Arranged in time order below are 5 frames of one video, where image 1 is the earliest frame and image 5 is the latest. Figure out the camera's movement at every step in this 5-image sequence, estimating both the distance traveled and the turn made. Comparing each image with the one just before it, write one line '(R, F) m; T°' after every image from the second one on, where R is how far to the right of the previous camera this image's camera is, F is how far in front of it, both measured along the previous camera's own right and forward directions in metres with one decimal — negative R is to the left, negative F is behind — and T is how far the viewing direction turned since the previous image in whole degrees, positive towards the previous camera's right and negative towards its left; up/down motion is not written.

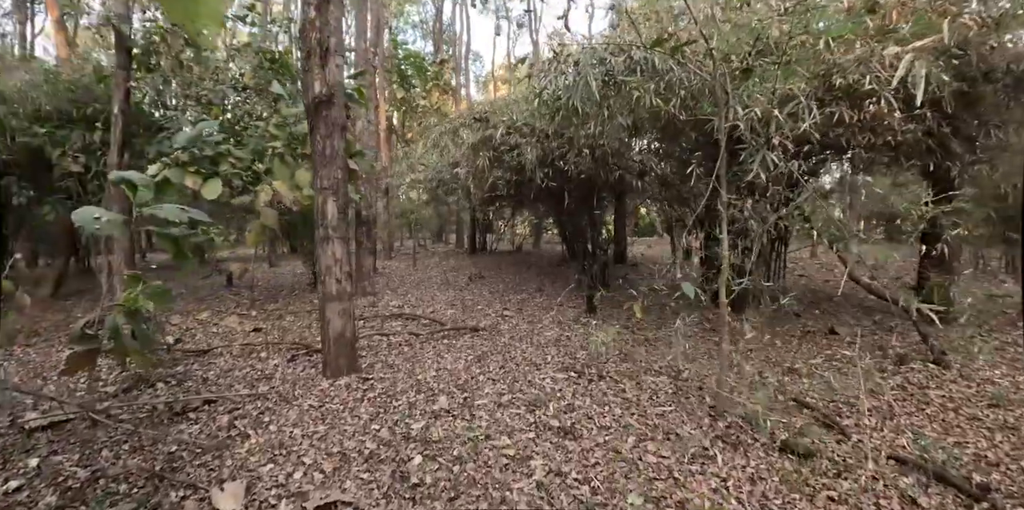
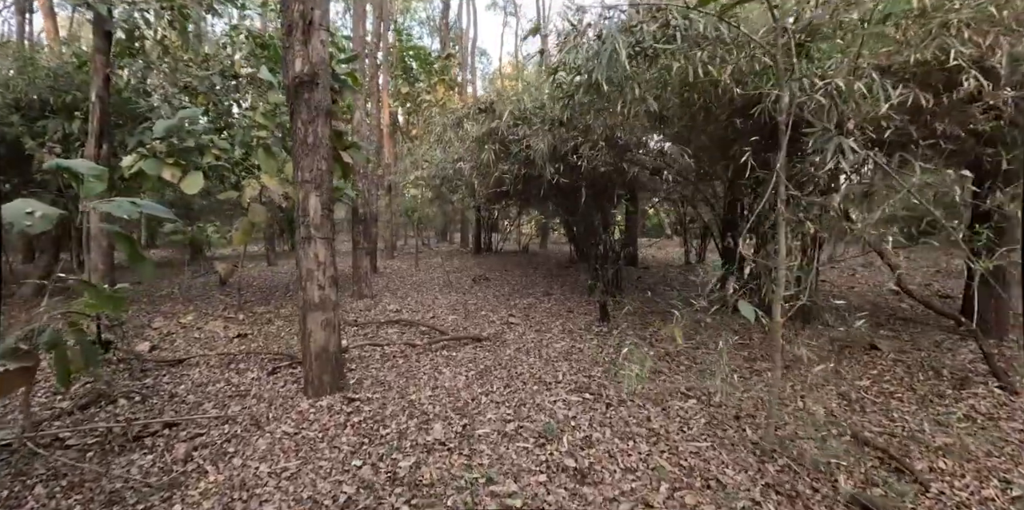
(0.0, +0.5) m; -1°
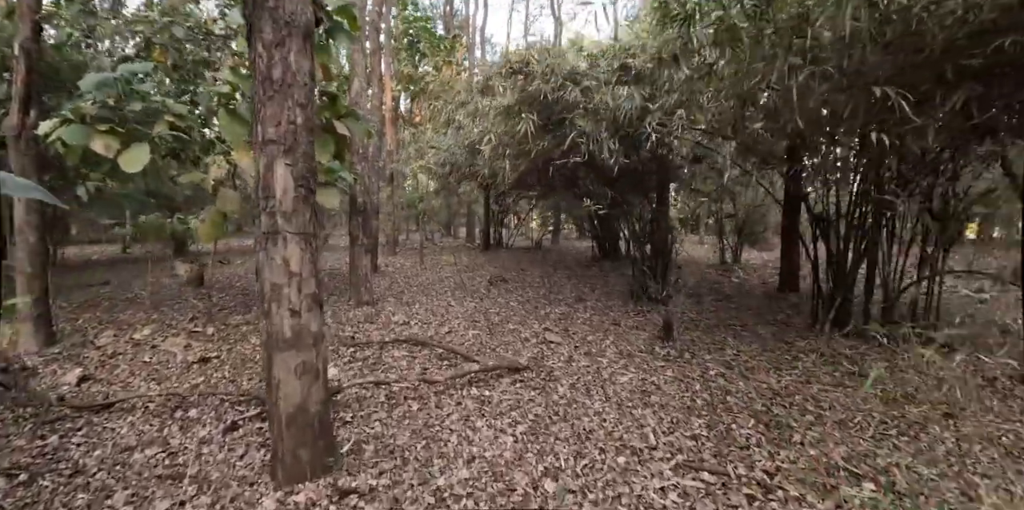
(-0.4, +1.2) m; 0°
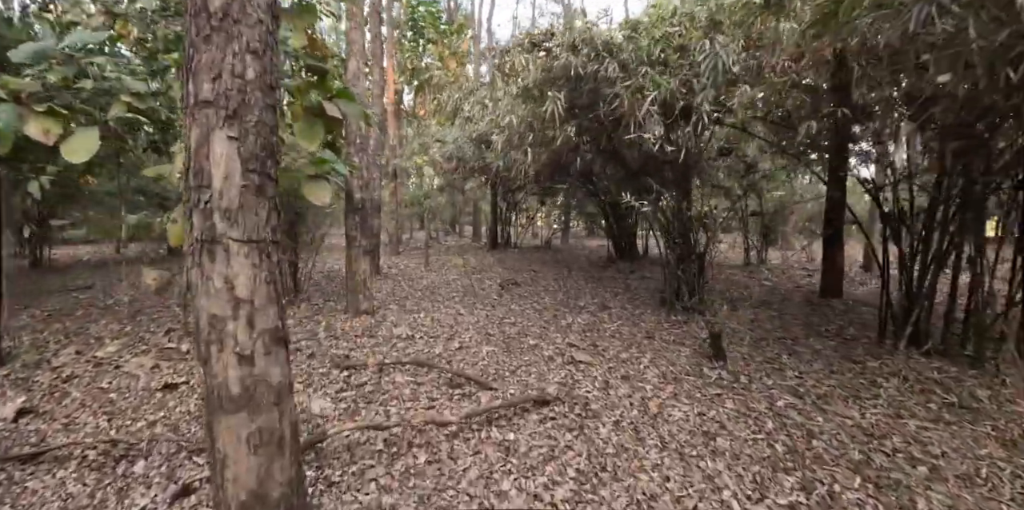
(-0.1, +0.6) m; 0°
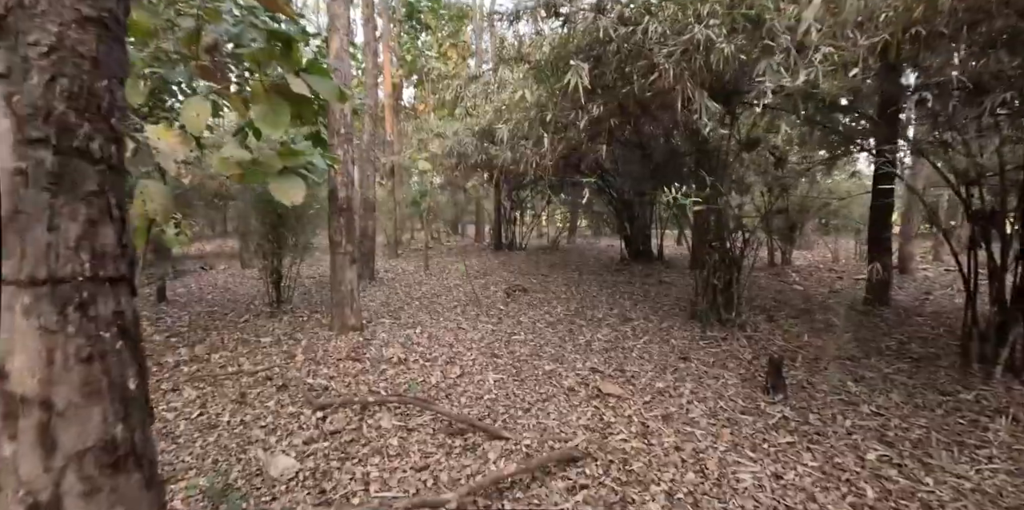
(-0.1, +0.6) m; 0°
